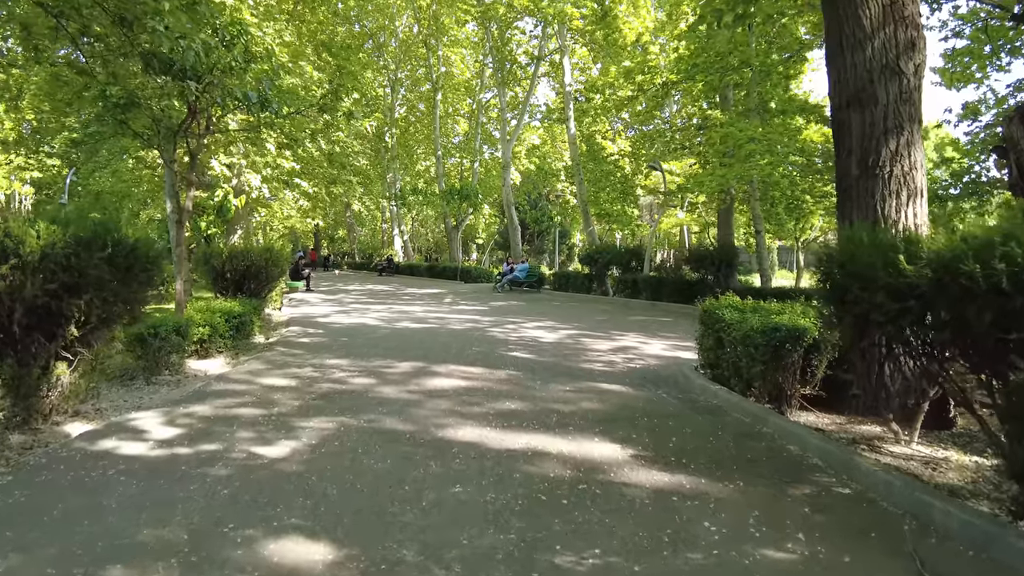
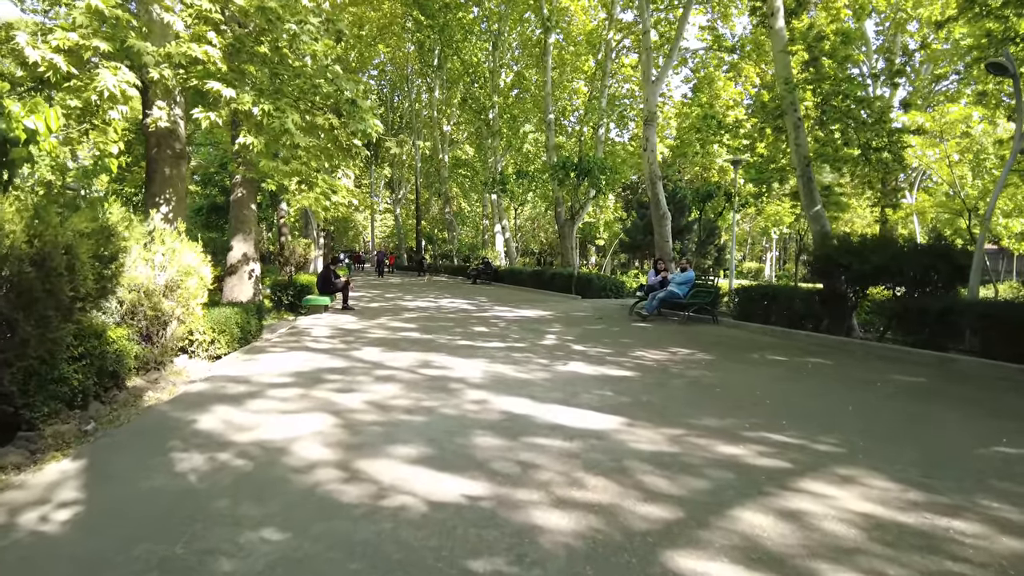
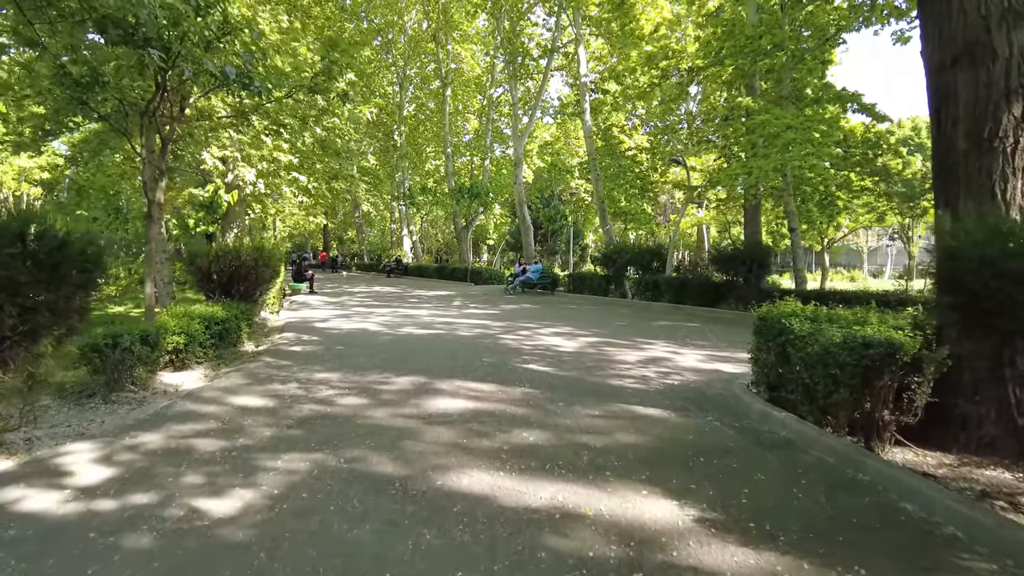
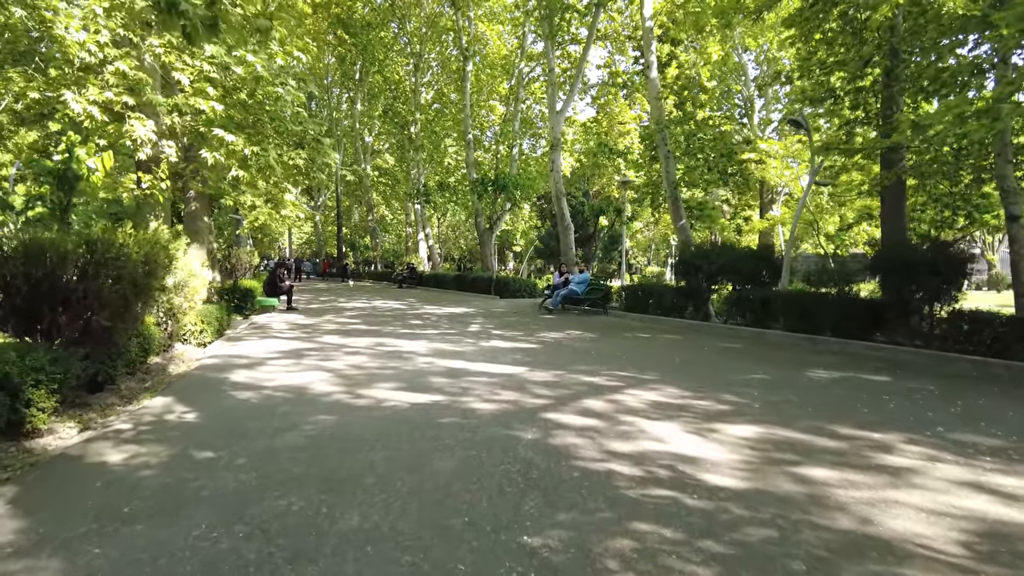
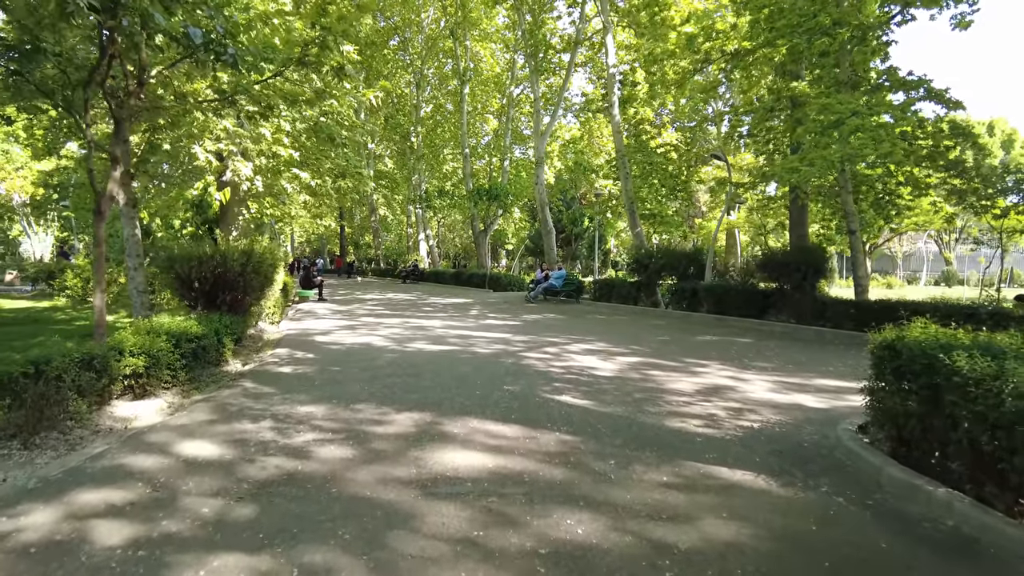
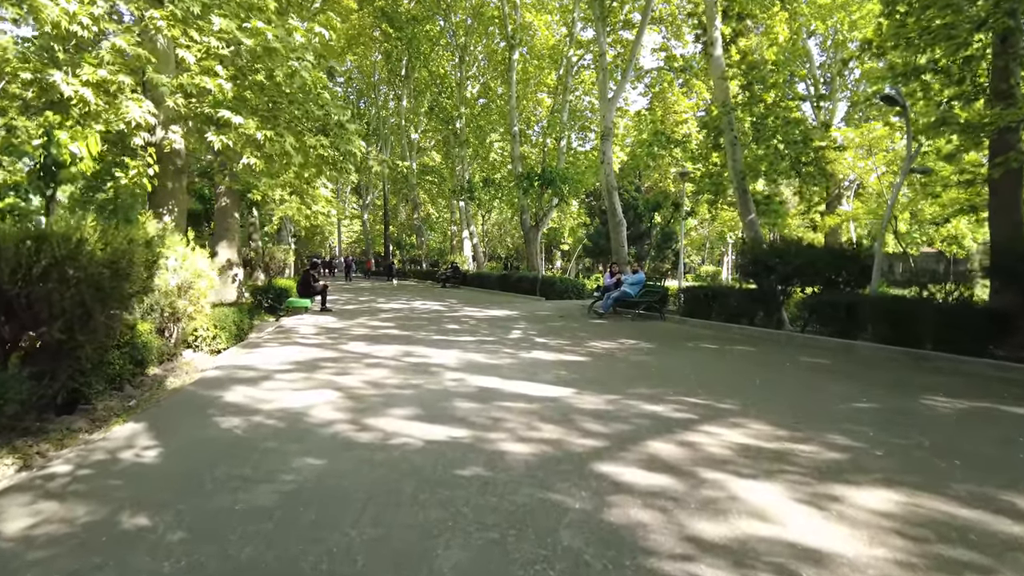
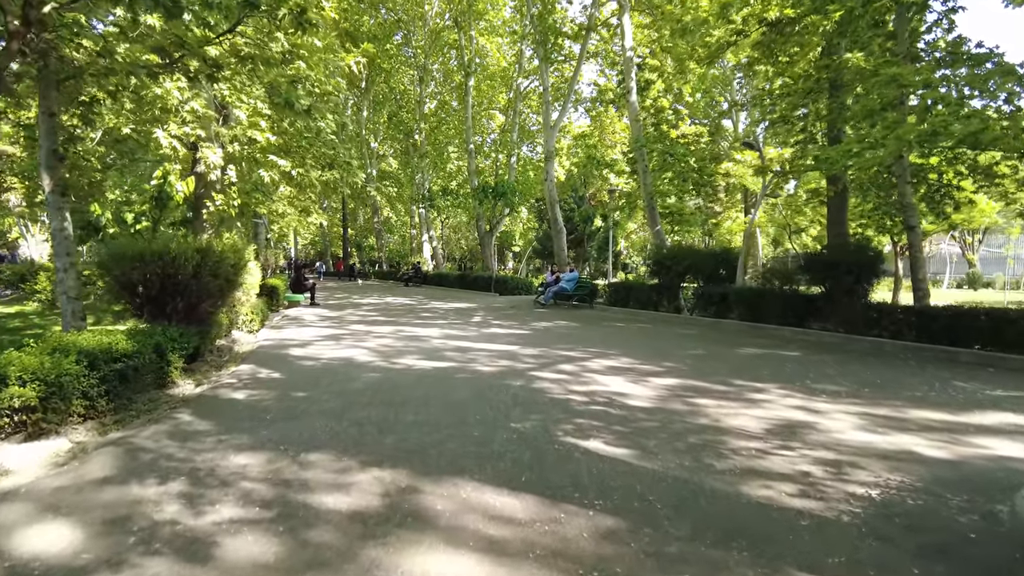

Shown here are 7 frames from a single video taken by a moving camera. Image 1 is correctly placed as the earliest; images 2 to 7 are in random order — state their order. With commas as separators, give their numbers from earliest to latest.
3, 5, 7, 4, 6, 2
